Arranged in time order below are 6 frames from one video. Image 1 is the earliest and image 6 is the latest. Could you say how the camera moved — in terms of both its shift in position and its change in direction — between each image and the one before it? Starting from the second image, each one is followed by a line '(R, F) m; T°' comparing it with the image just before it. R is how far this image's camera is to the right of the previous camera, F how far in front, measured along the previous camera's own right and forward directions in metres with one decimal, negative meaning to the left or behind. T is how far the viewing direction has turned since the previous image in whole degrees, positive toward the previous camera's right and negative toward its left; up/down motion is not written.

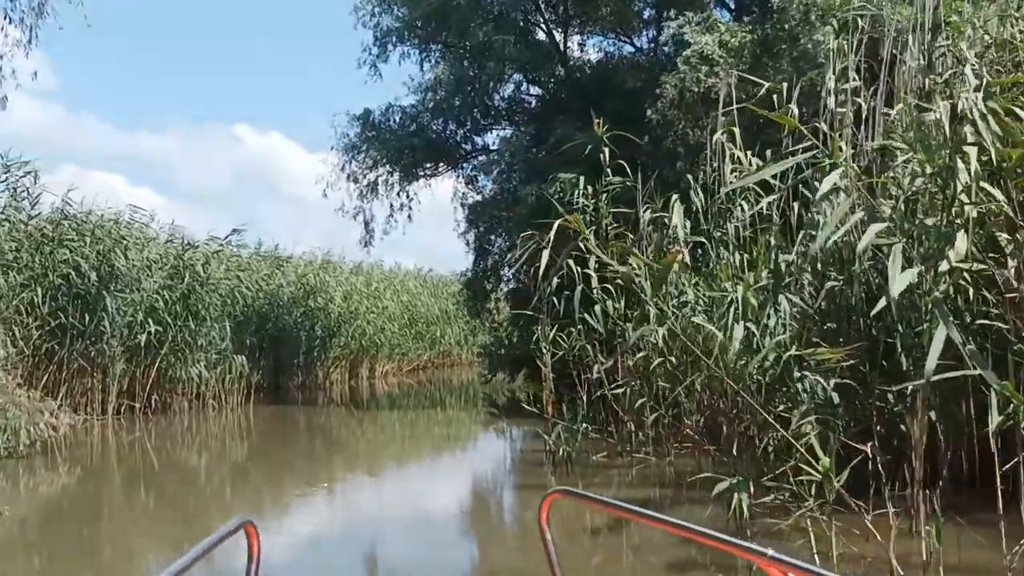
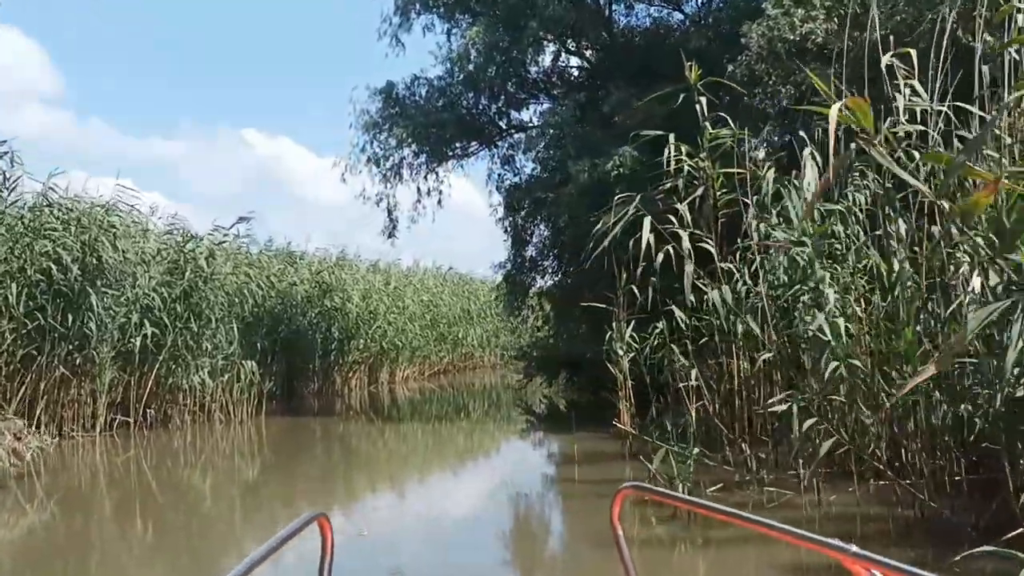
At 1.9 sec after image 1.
(-0.4, +1.4) m; -1°
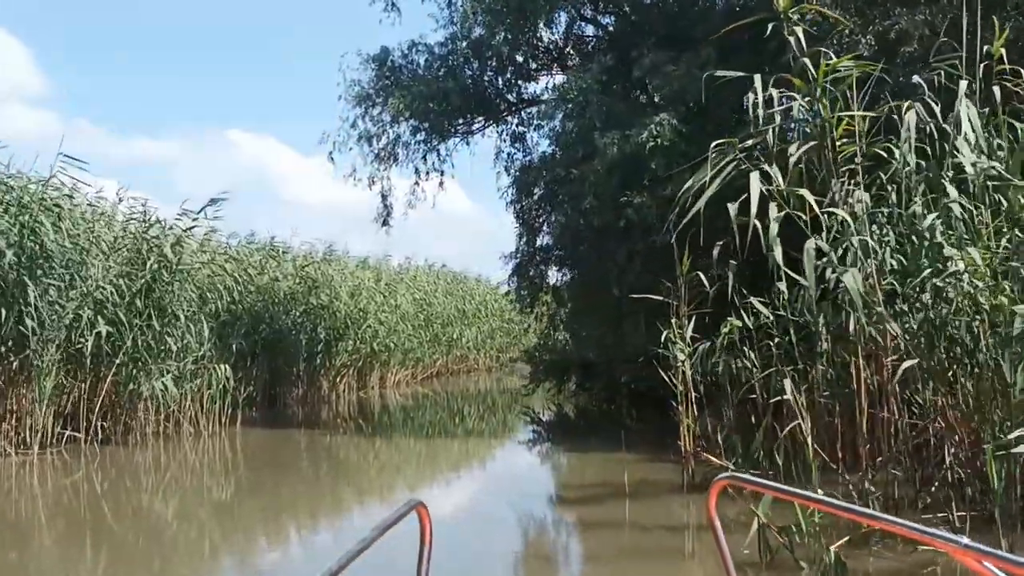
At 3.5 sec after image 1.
(-0.2, +1.3) m; +1°
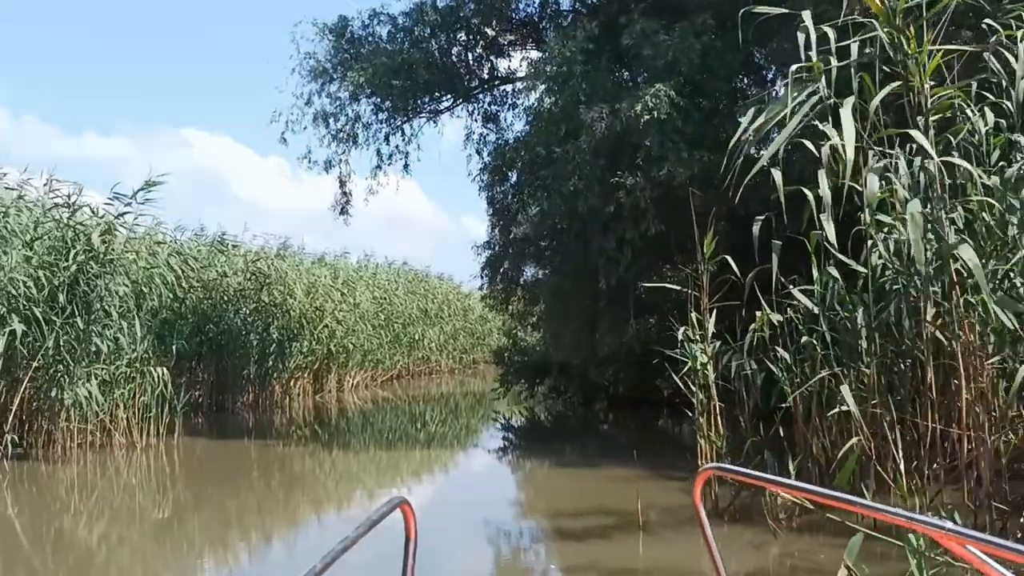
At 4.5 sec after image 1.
(-0.1, +0.9) m; +3°
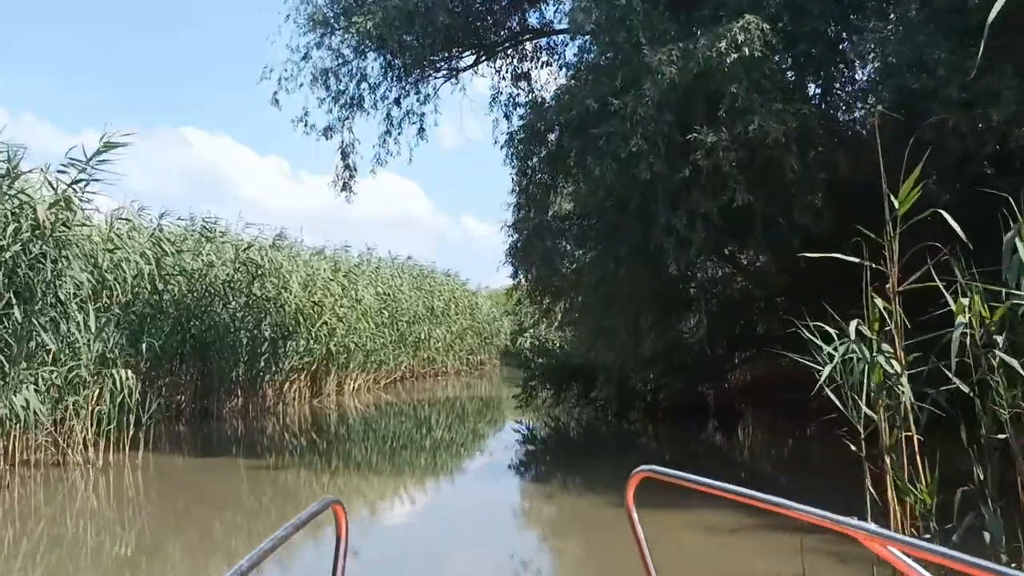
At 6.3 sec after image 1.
(-0.3, +1.4) m; 0°
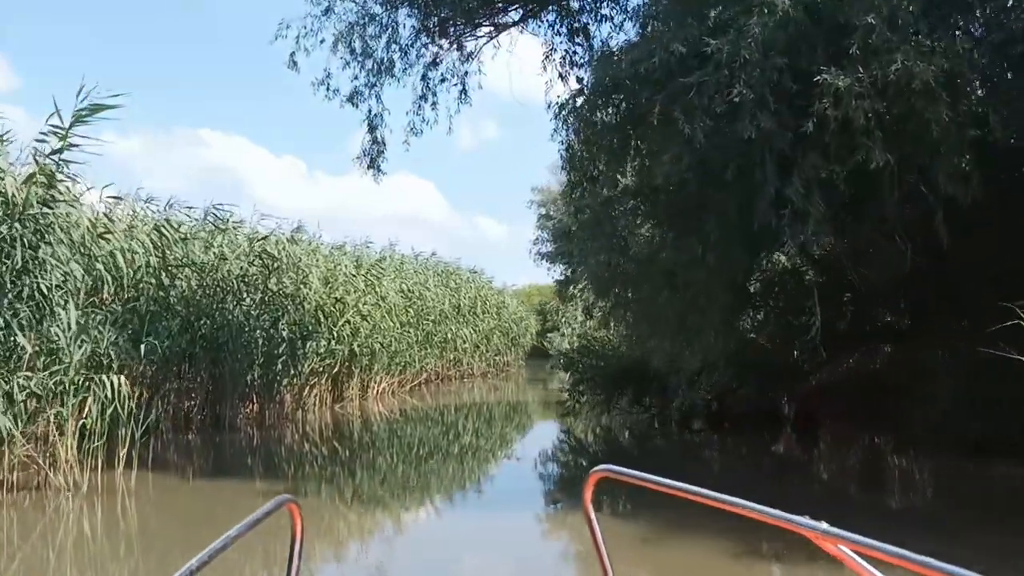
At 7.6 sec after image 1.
(-0.3, +1.1) m; -1°
